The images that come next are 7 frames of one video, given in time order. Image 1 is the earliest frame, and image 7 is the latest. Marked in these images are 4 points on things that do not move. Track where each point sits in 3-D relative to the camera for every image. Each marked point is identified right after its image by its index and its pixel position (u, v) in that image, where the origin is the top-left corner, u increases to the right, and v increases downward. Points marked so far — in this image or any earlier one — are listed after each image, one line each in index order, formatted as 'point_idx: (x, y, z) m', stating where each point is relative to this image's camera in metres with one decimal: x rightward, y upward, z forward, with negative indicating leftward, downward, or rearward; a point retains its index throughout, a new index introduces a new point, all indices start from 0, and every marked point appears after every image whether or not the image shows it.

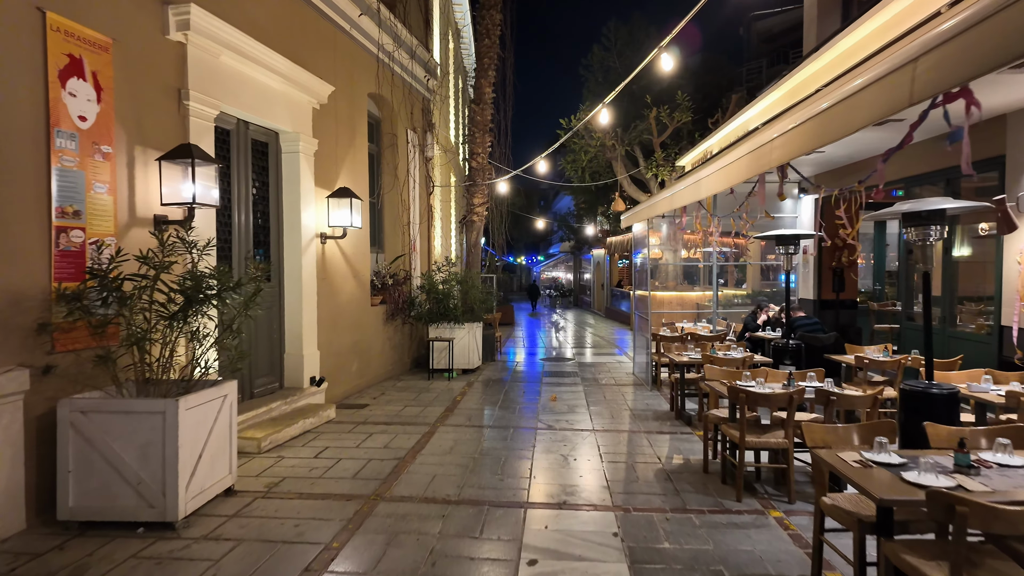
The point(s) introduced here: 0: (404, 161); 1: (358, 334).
0: (-1.8, +2.2, +10.1) m
1: (-2.2, -0.7, +8.3) m
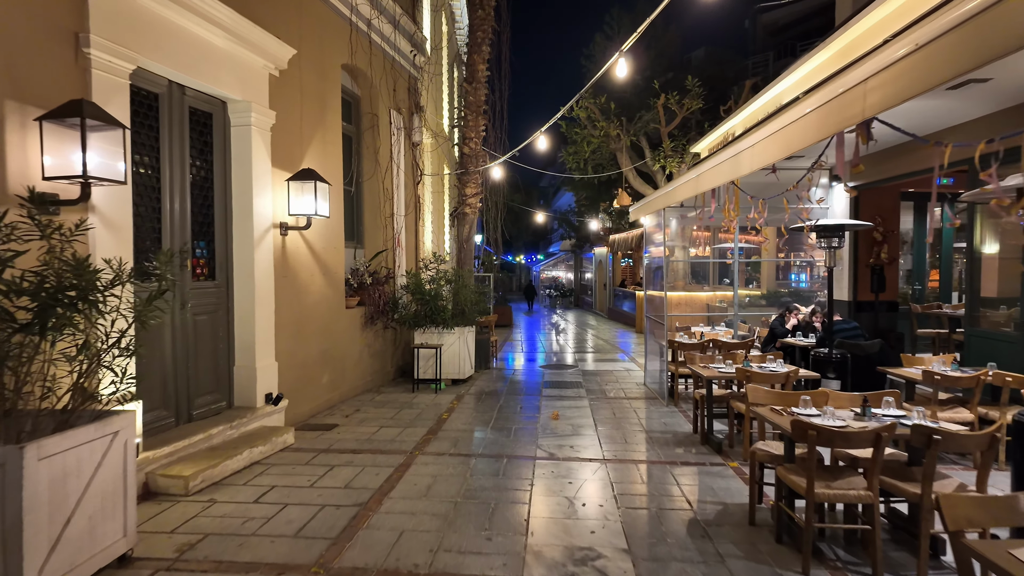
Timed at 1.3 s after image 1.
0: (-1.9, +2.2, +9.0) m
1: (-2.2, -0.7, +7.2) m
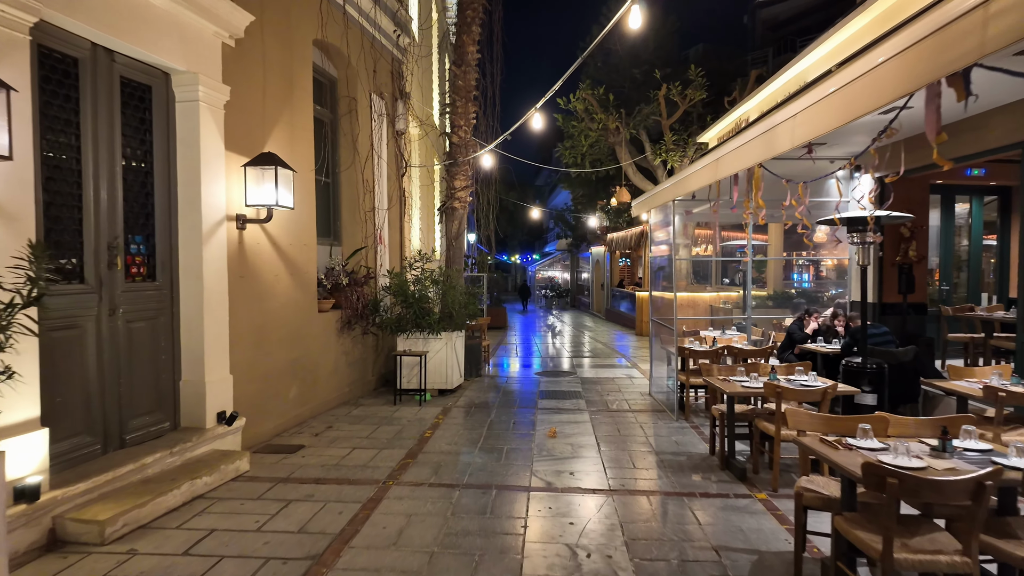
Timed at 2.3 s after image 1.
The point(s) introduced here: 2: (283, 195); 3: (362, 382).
0: (-2.0, +2.1, +8.2) m
1: (-2.3, -0.7, +6.4) m
2: (-2.1, +0.9, +5.5) m
3: (-2.0, -1.2, +7.8) m
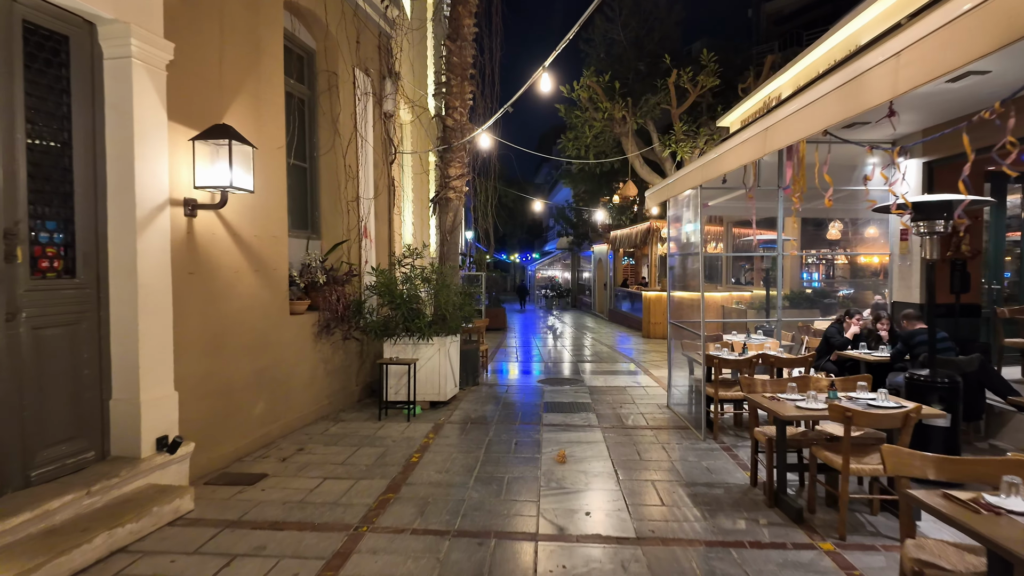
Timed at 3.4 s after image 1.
0: (-2.0, +2.2, +7.3) m
1: (-2.3, -0.7, +5.5) m
2: (-2.1, +0.9, +4.6) m
3: (-2.0, -1.2, +6.9) m
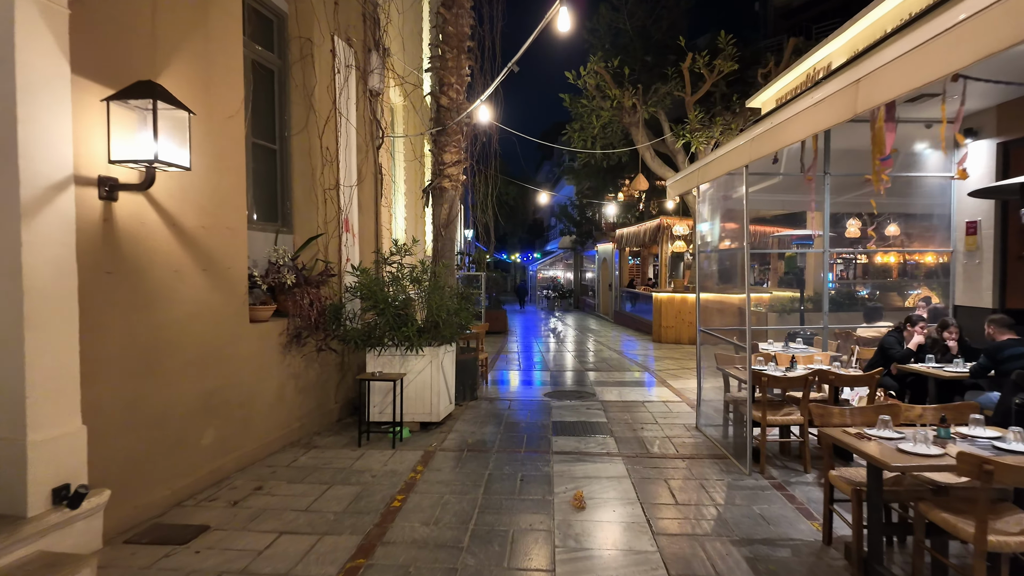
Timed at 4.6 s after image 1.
0: (-1.9, +2.1, +6.3) m
1: (-2.3, -0.7, +4.5) m
2: (-2.1, +0.9, +3.6) m
3: (-1.9, -1.2, +5.9) m
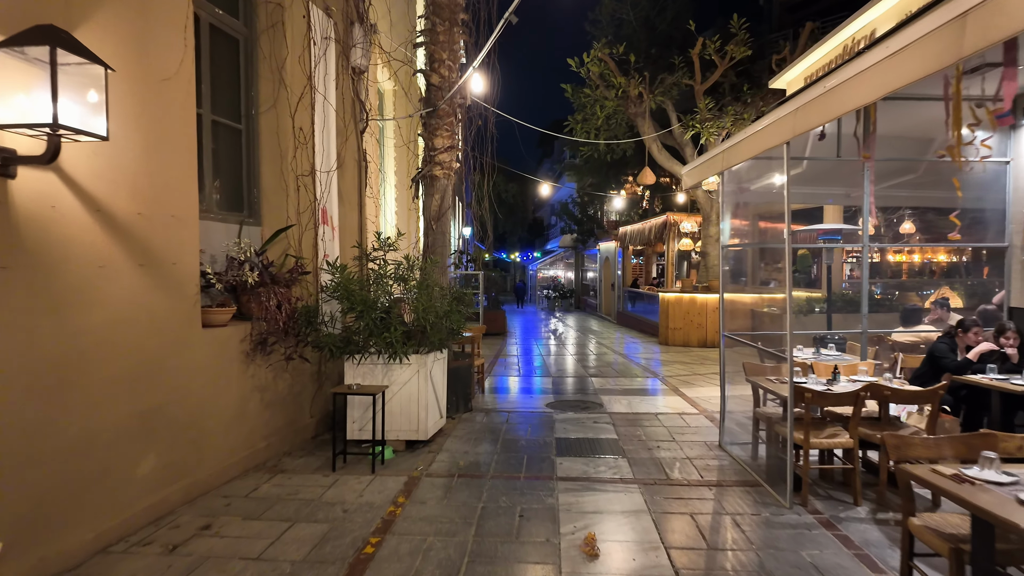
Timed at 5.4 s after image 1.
0: (-2.0, +2.1, +5.6) m
1: (-2.3, -0.7, +3.8) m
2: (-2.1, +0.9, +2.9) m
3: (-1.9, -1.2, +5.2) m
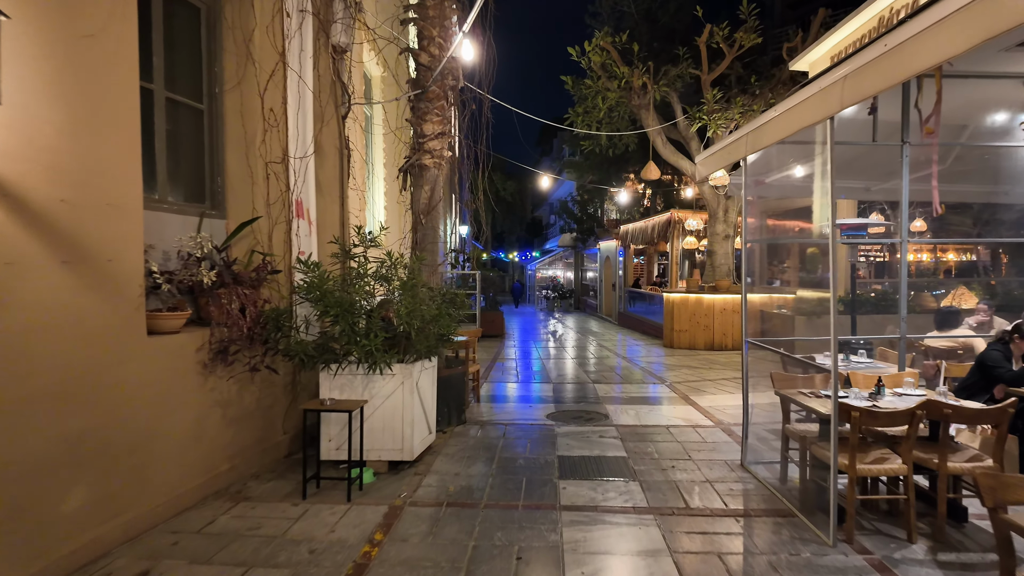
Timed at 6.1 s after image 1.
0: (-2.0, +2.1, +5.0) m
1: (-2.3, -0.7, +3.2) m
2: (-2.1, +0.9, +2.3) m
3: (-2.0, -1.3, +4.6) m
